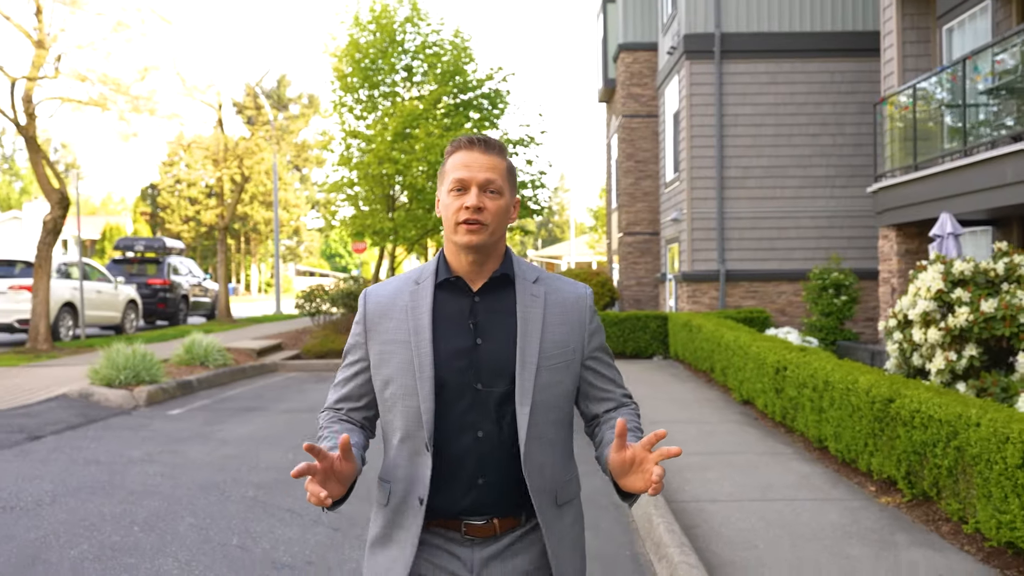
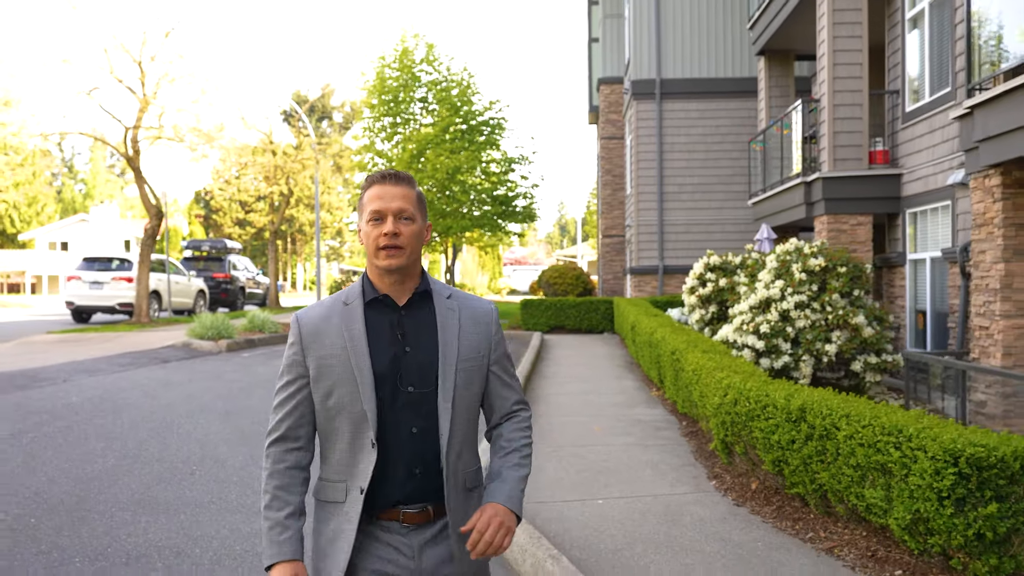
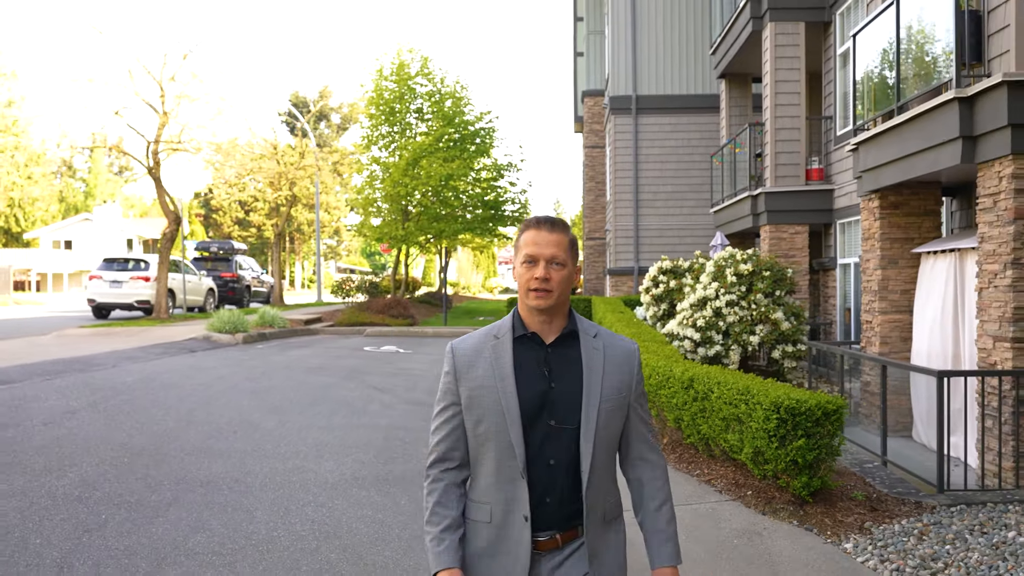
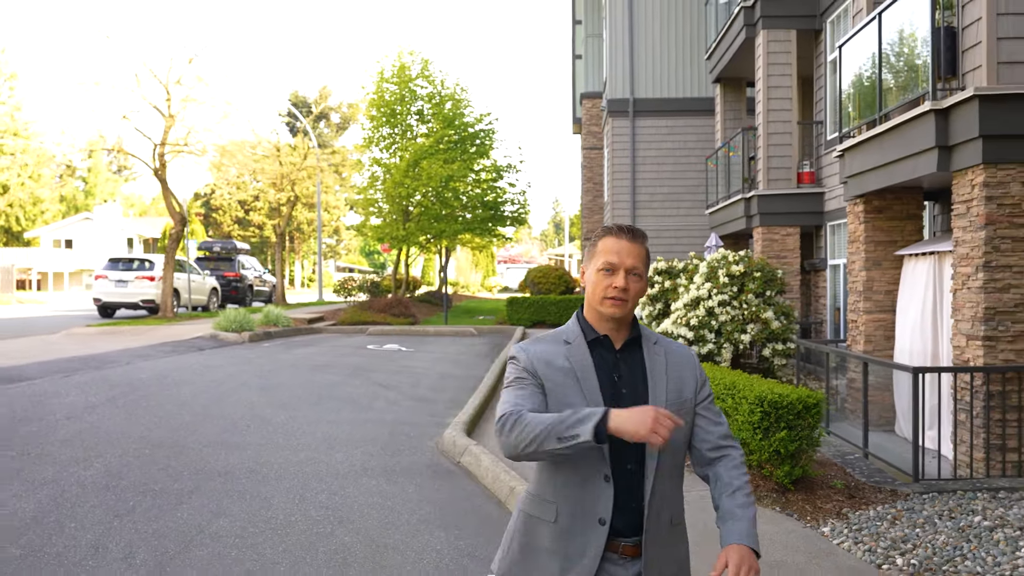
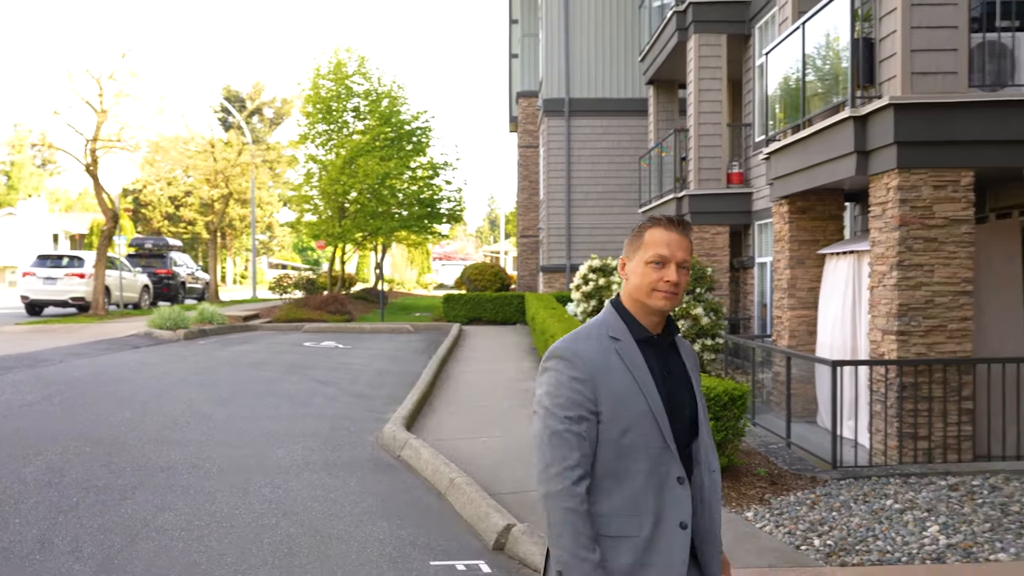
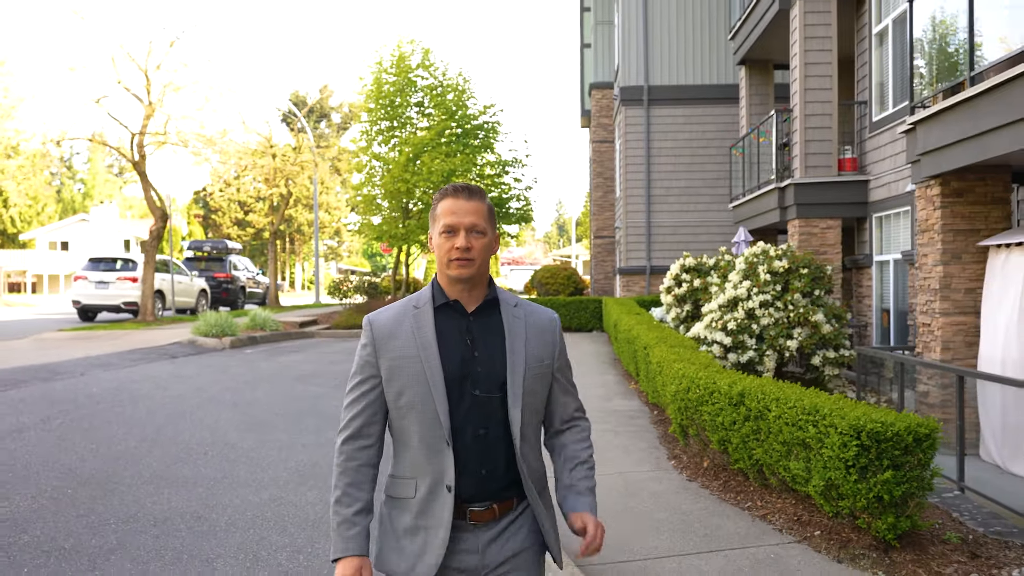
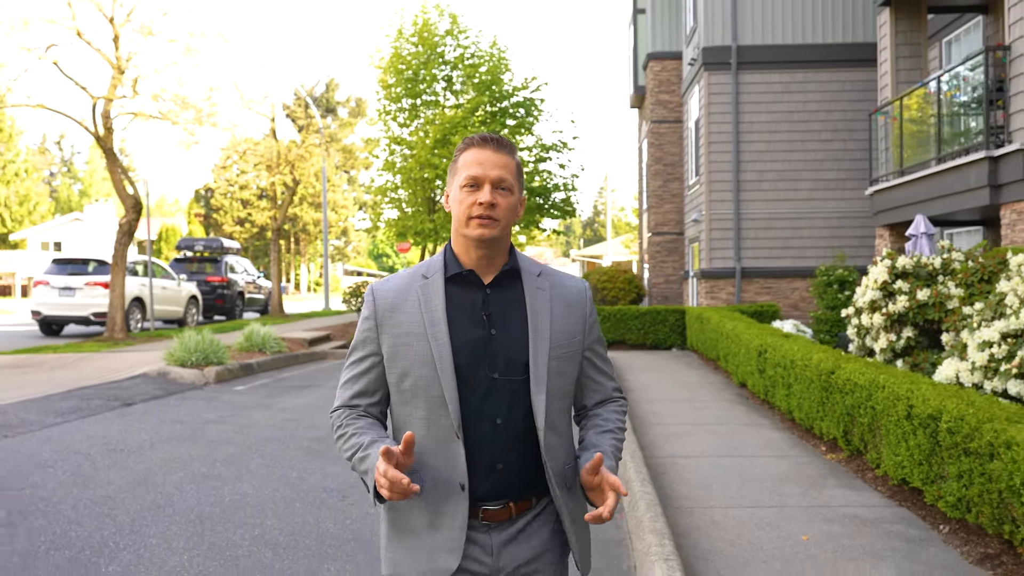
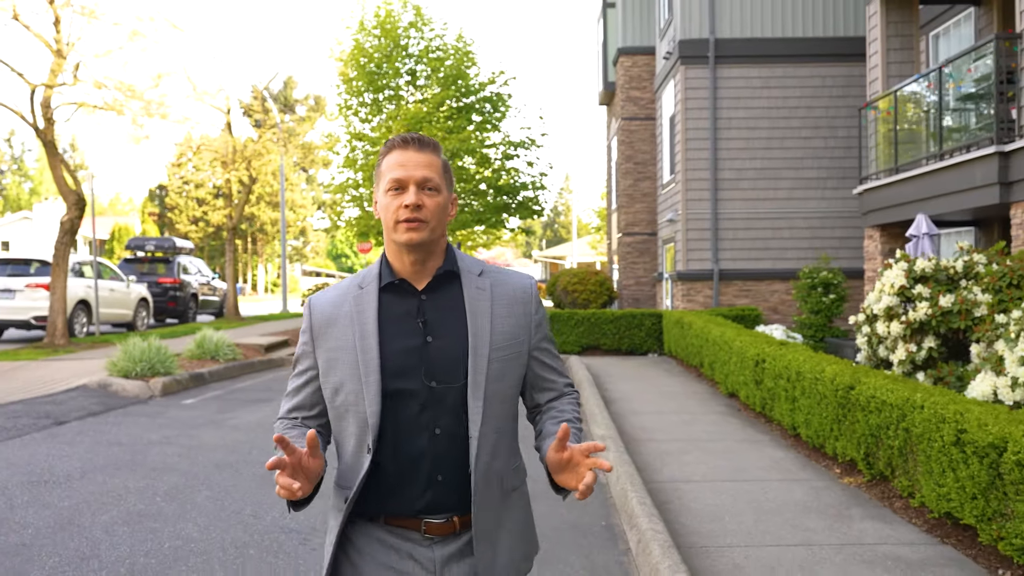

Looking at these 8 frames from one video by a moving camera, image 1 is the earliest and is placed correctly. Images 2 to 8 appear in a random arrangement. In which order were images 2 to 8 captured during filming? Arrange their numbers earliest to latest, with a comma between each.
8, 7, 2, 6, 3, 4, 5
